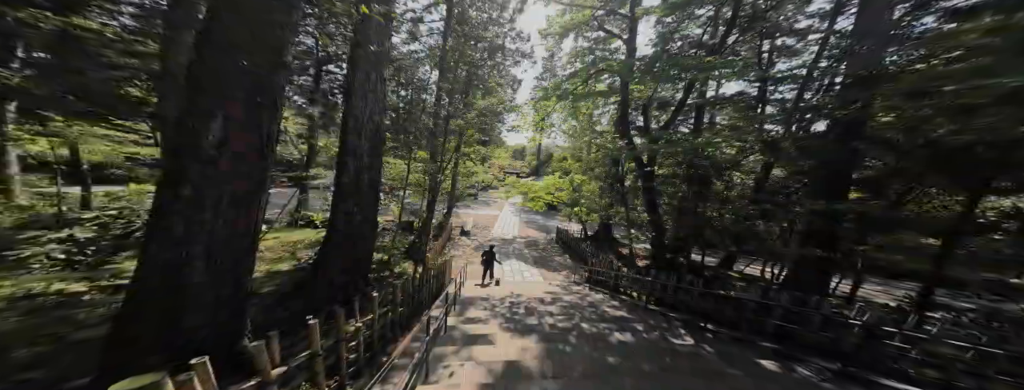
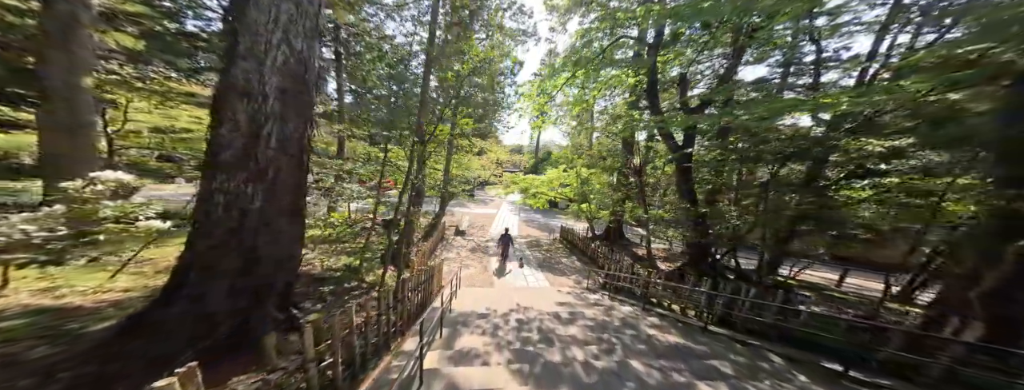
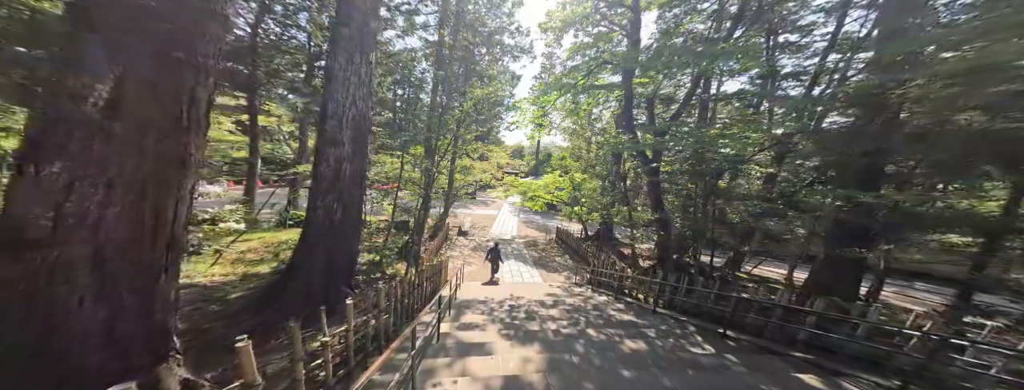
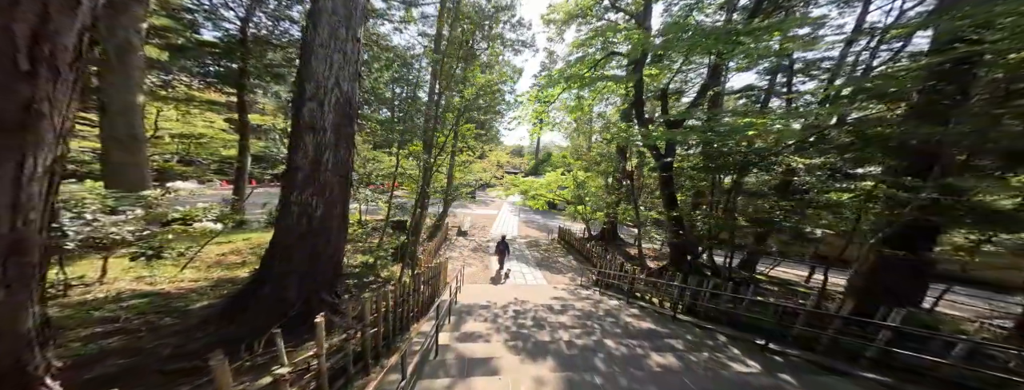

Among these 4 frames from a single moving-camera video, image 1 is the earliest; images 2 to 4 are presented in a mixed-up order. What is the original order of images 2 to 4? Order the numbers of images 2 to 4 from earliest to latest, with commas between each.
3, 4, 2
